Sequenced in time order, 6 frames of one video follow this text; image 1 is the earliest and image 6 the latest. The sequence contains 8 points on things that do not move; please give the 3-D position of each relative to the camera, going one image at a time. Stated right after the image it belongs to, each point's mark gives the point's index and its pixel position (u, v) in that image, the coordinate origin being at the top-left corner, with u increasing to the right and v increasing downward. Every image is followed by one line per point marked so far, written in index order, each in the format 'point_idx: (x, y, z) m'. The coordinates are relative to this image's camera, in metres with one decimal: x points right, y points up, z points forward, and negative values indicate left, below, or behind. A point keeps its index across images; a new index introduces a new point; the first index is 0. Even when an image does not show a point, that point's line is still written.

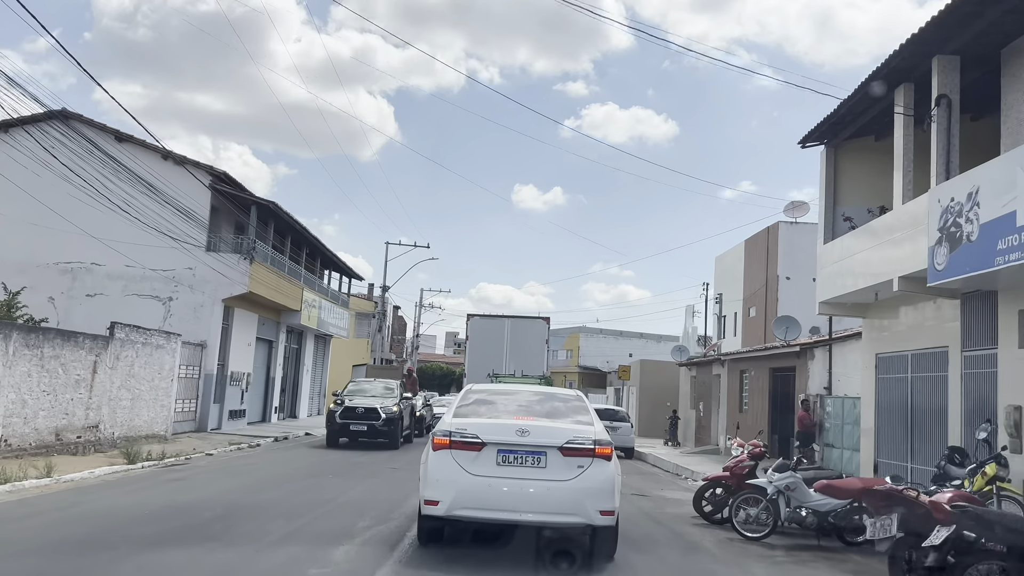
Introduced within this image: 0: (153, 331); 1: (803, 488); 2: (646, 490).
0: (-7.9, -0.9, +19.5) m
1: (+3.2, -2.2, +9.7) m
2: (+2.4, -3.6, +15.9) m
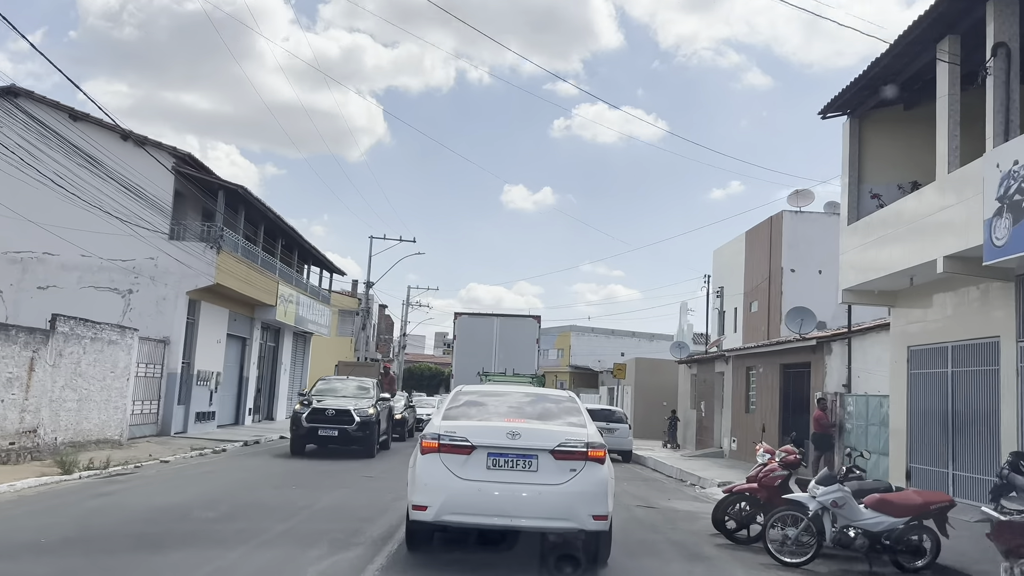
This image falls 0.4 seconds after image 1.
0: (-8.1, -0.7, +17.7) m
1: (+3.1, -1.9, +8.0) m
2: (+2.2, -3.4, +14.2) m
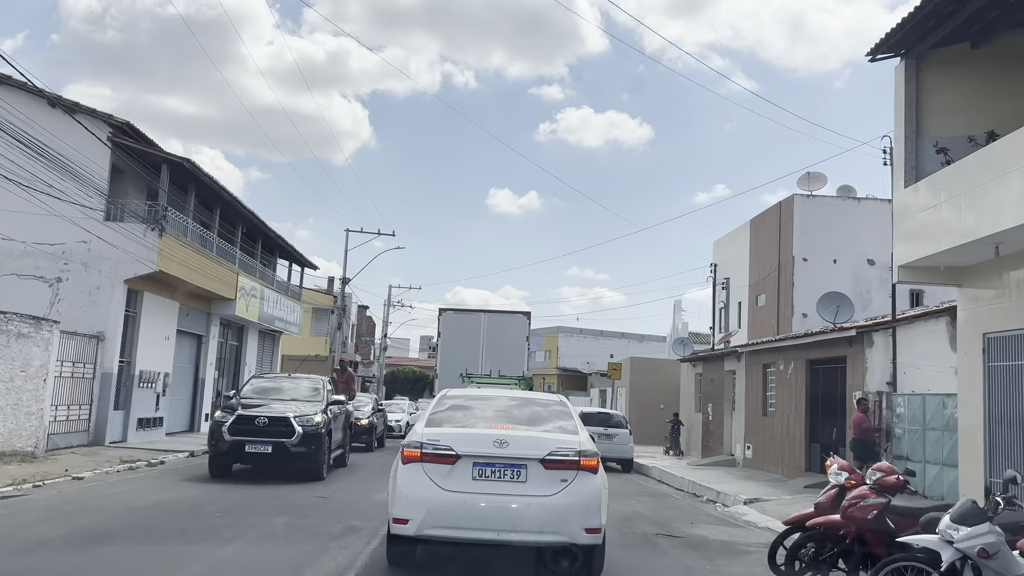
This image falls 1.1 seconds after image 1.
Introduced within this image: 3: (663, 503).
0: (-8.3, -0.5, +14.9) m
1: (+3.0, -1.6, +5.4) m
2: (+2.0, -3.1, +11.6) m
3: (+2.4, -3.4, +14.1) m
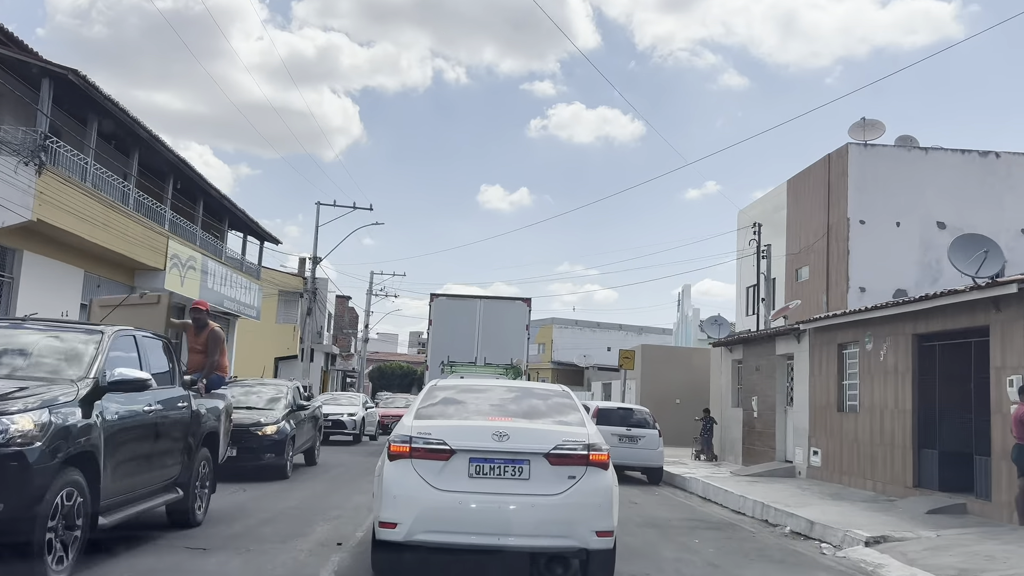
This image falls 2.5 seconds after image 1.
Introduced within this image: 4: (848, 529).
0: (-8.3, +0.2, +10.1) m
1: (+3.0, -0.9, +0.7) m
2: (+2.0, -2.3, +6.9) m
3: (+2.4, -2.7, +9.4) m
4: (+3.6, -2.6, +9.6) m
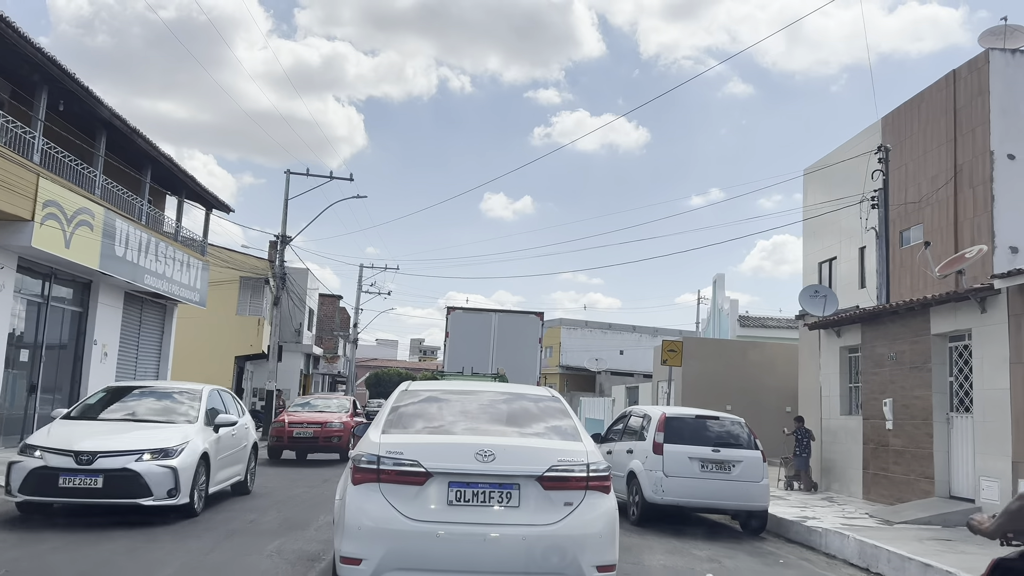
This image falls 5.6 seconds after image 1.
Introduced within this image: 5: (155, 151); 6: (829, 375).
0: (-8.2, +1.0, +4.0) m
1: (+3.2, 0.0, -5.4) m
2: (+2.2, -1.5, +0.7) m
3: (+2.5, -1.9, +3.3) m
4: (+3.8, -1.8, +3.5) m
5: (-7.7, +2.9, +19.0) m
6: (+5.2, -1.4, +14.4) m
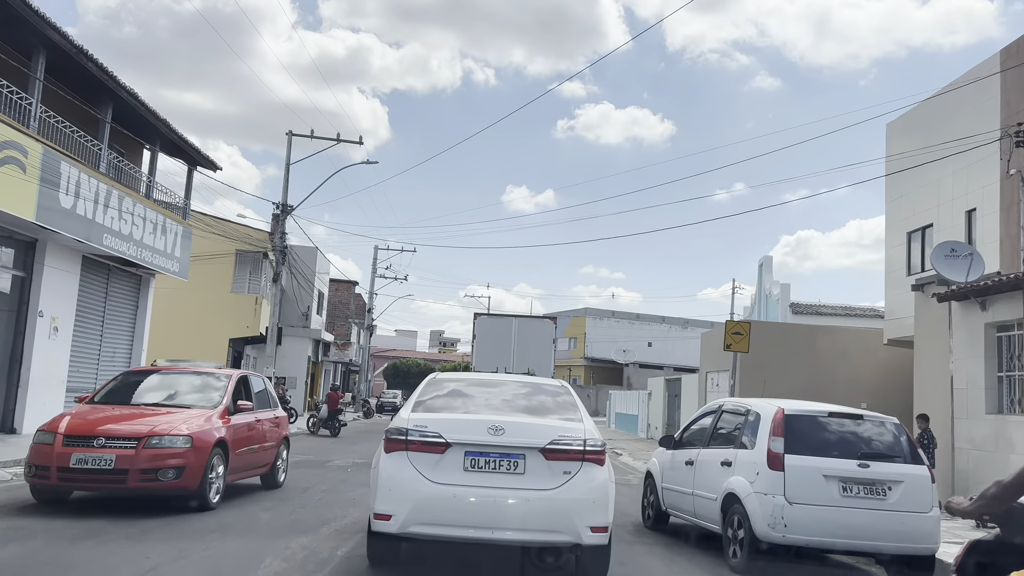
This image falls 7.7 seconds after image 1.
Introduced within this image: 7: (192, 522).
0: (-8.0, +1.6, +0.8) m
1: (+3.1, +0.4, -8.9) m
2: (+2.3, -1.0, -2.7) m
3: (+2.7, -1.4, -0.2) m
4: (+4.0, -1.3, 0.0) m
5: (-7.1, +3.6, +15.8) m
6: (+5.6, -0.9, +10.9) m
7: (-2.9, -2.1, +7.9) m
